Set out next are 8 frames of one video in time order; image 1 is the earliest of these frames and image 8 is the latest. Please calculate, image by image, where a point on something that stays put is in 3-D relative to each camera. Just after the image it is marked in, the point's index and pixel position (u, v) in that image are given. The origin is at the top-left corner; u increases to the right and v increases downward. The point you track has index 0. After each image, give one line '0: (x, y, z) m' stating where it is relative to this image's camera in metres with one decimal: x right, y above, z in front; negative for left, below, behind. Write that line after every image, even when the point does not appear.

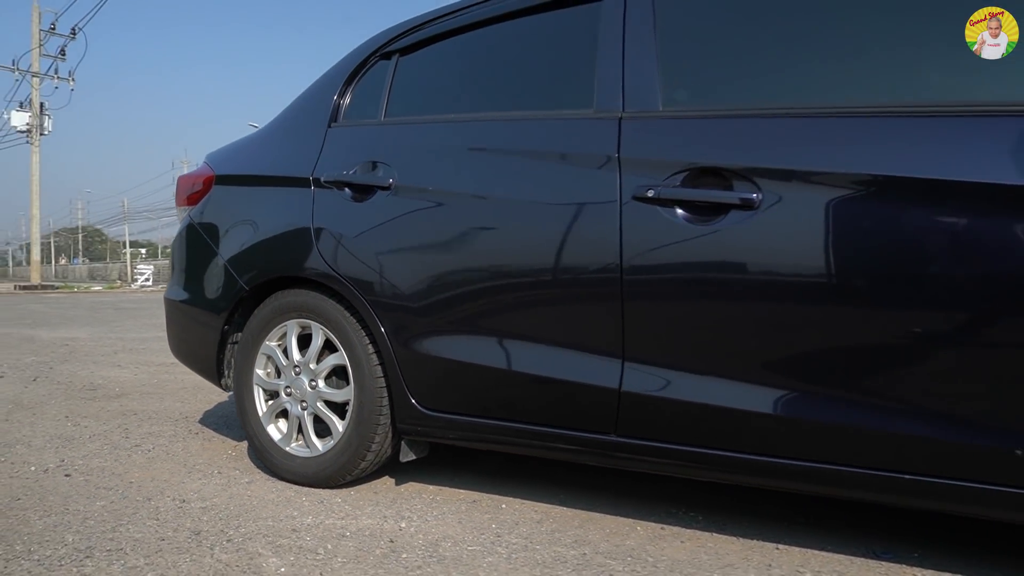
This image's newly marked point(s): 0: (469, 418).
0: (-0.2, -0.6, +2.8) m
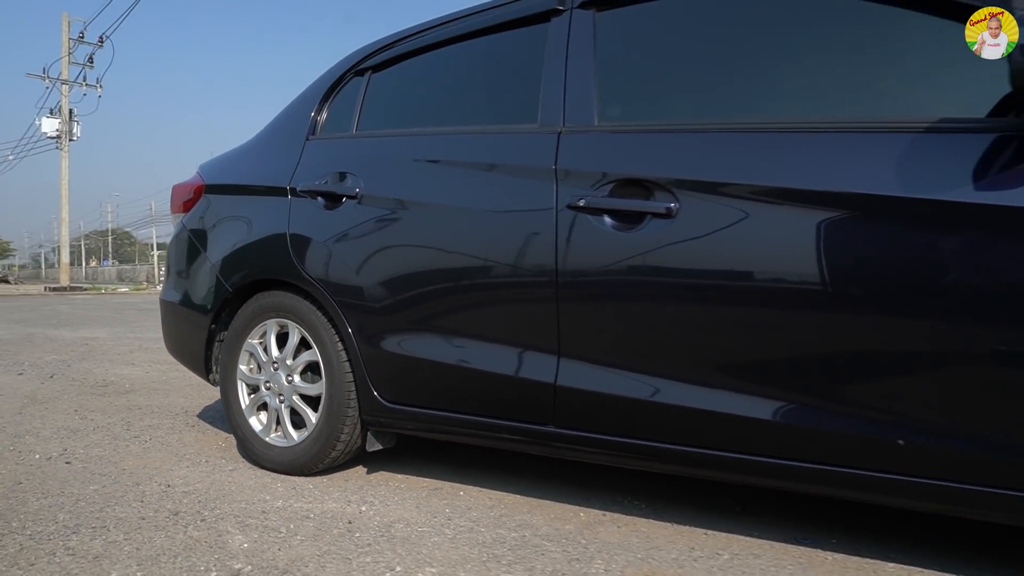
0: (-0.4, -0.6, +3.0) m
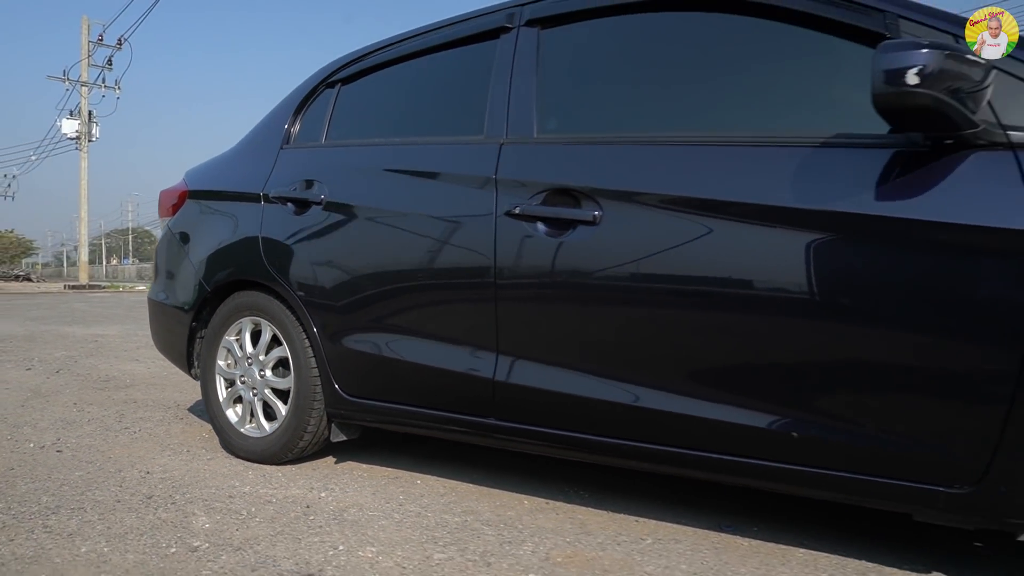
0: (-0.7, -0.6, +3.2) m
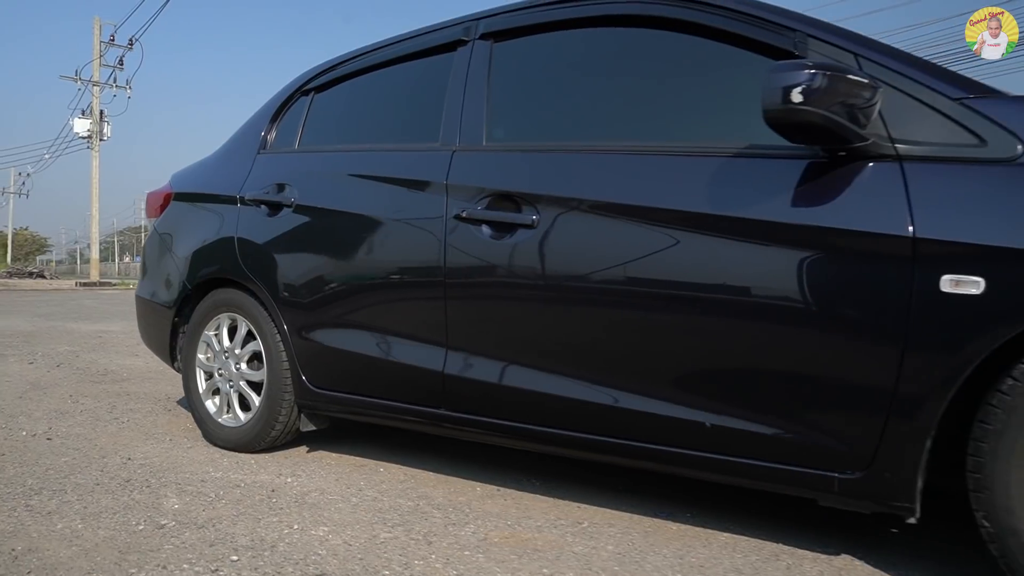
0: (-0.9, -0.6, +3.4) m
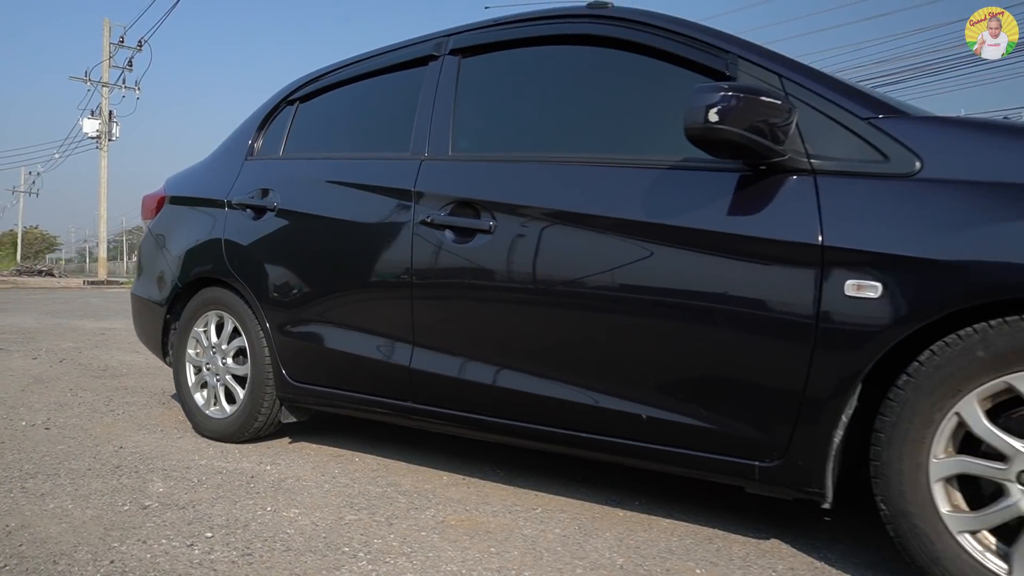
0: (-1.1, -0.6, +3.6) m
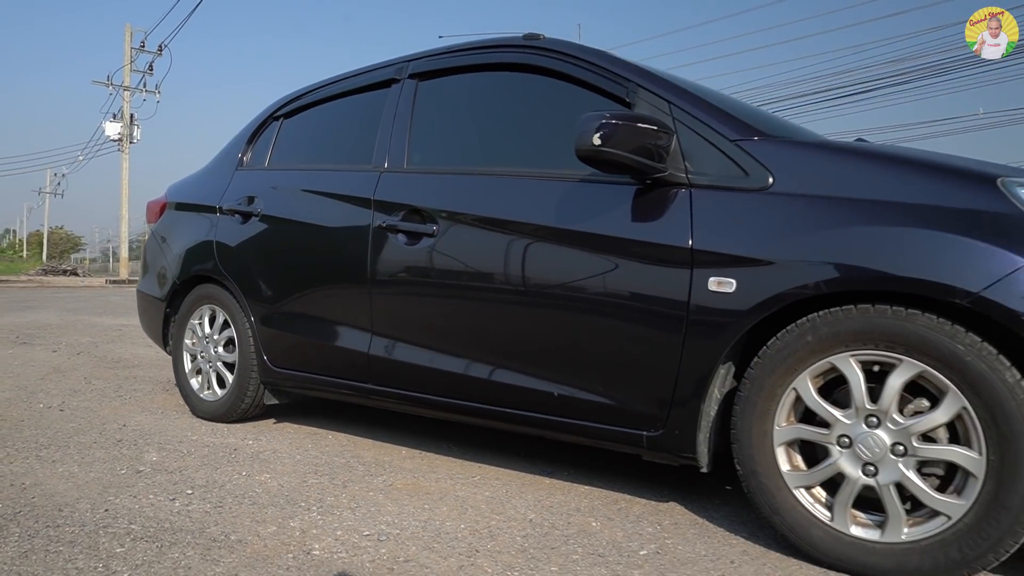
0: (-1.4, -0.5, +4.1) m
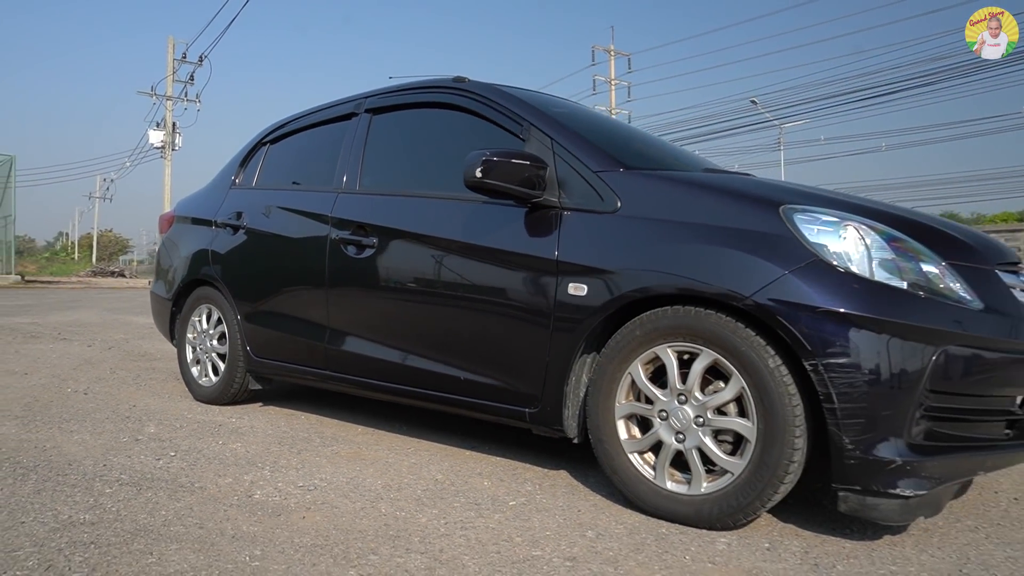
0: (-1.8, -0.6, +4.8) m
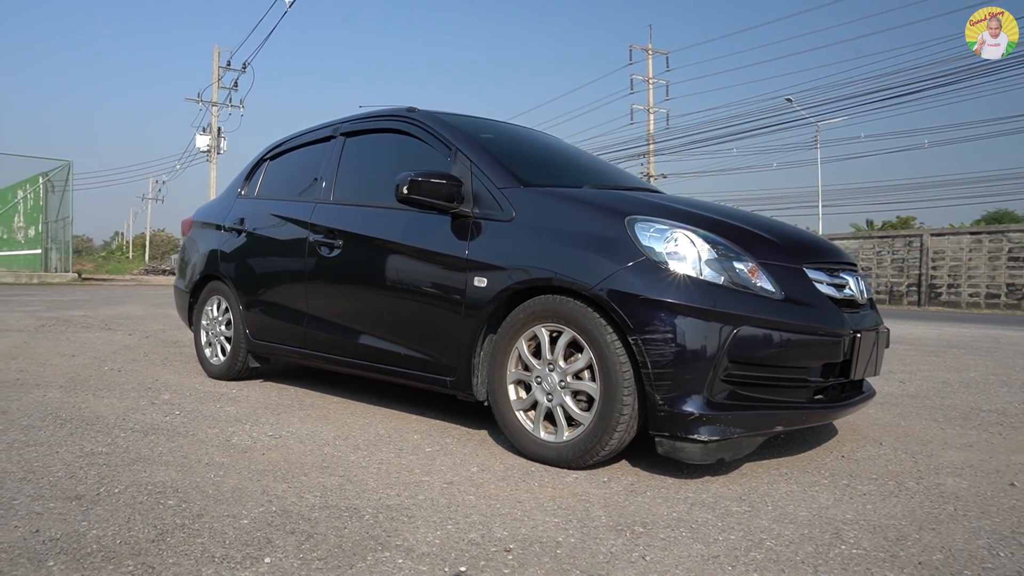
0: (-2.2, -0.5, +5.8) m
